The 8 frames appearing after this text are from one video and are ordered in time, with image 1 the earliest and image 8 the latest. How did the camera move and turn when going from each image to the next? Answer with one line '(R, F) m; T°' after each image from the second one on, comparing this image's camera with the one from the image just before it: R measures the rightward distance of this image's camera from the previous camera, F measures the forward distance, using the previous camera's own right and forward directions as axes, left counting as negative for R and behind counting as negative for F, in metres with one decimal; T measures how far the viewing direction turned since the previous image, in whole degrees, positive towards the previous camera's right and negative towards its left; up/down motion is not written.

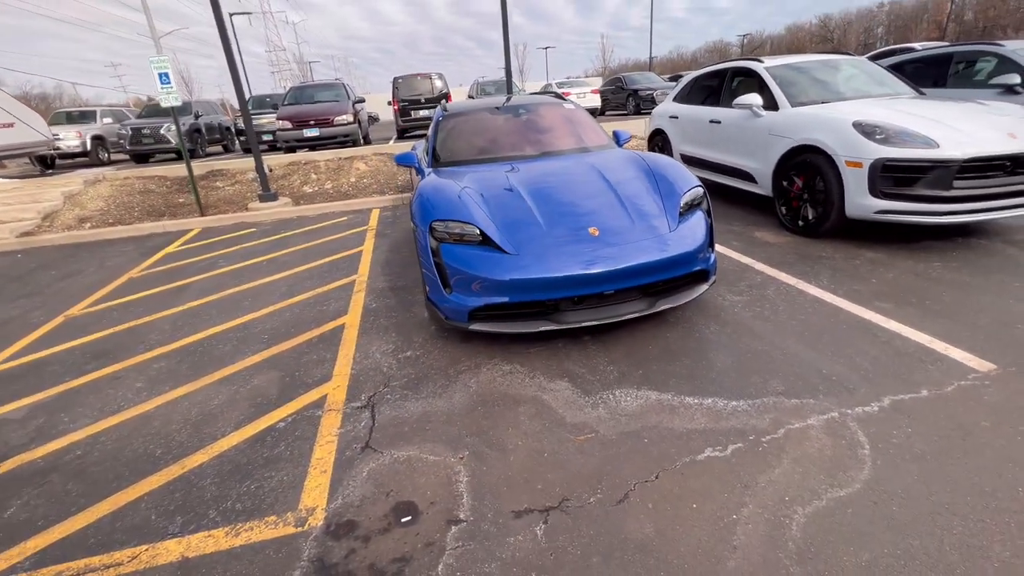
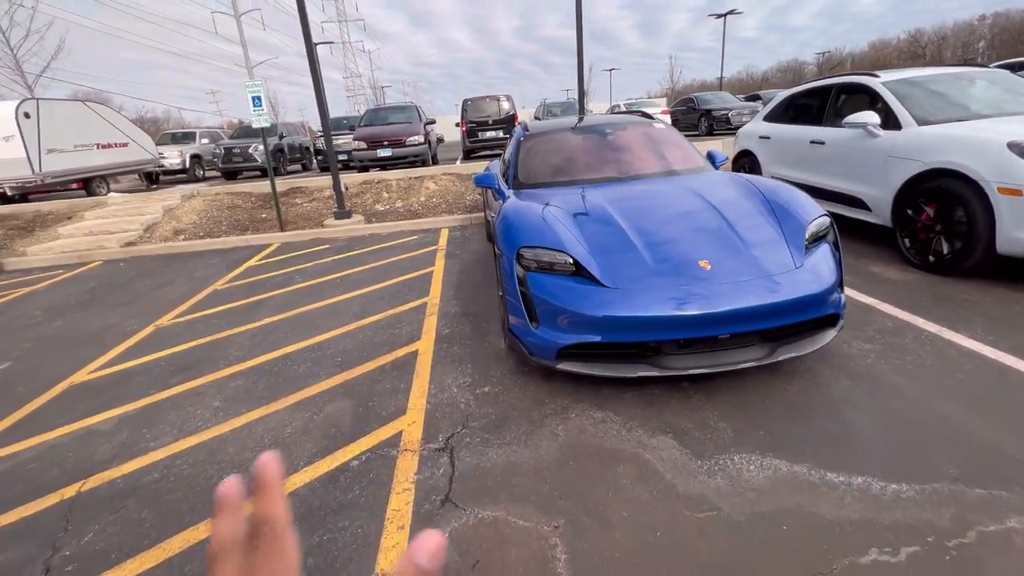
(-0.2, +0.3) m; -7°
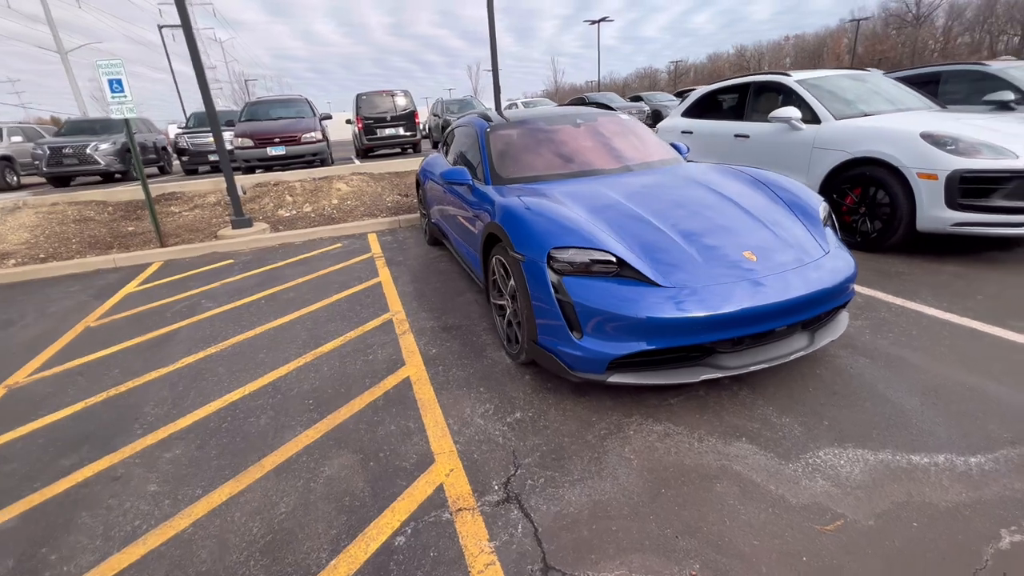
(-0.7, +0.5) m; +14°
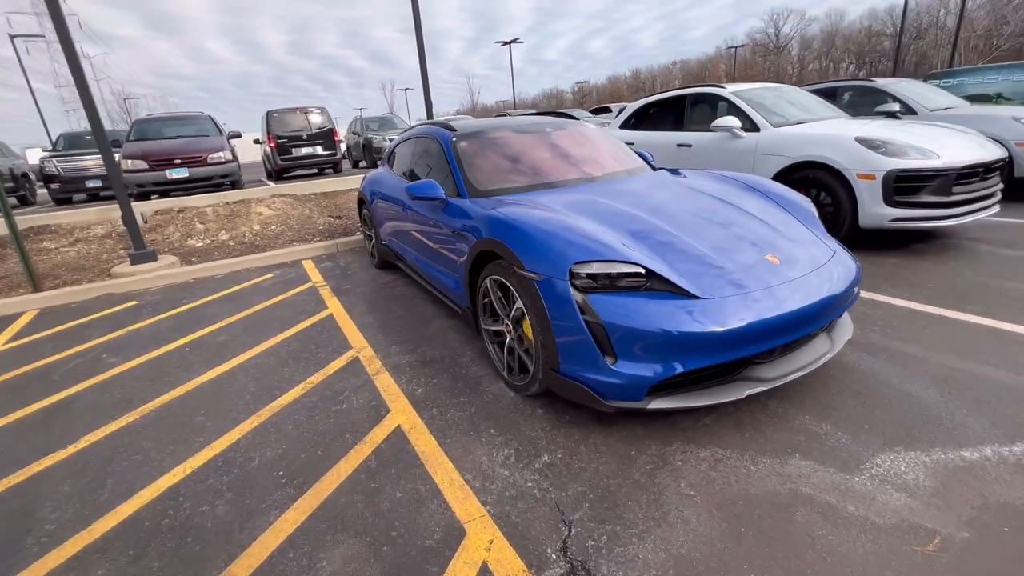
(-0.4, +0.4) m; +10°
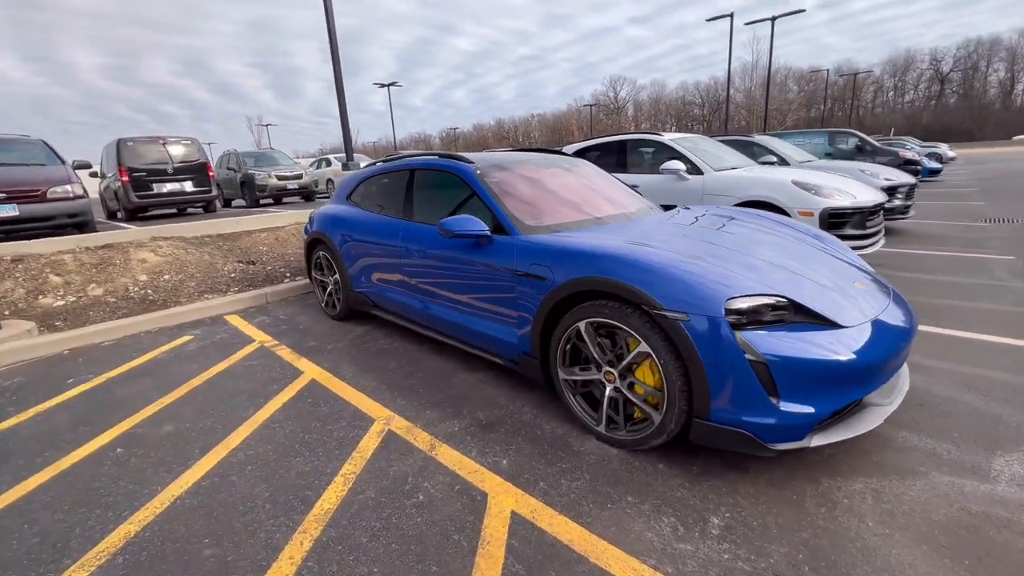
(-1.2, +0.5) m; +16°
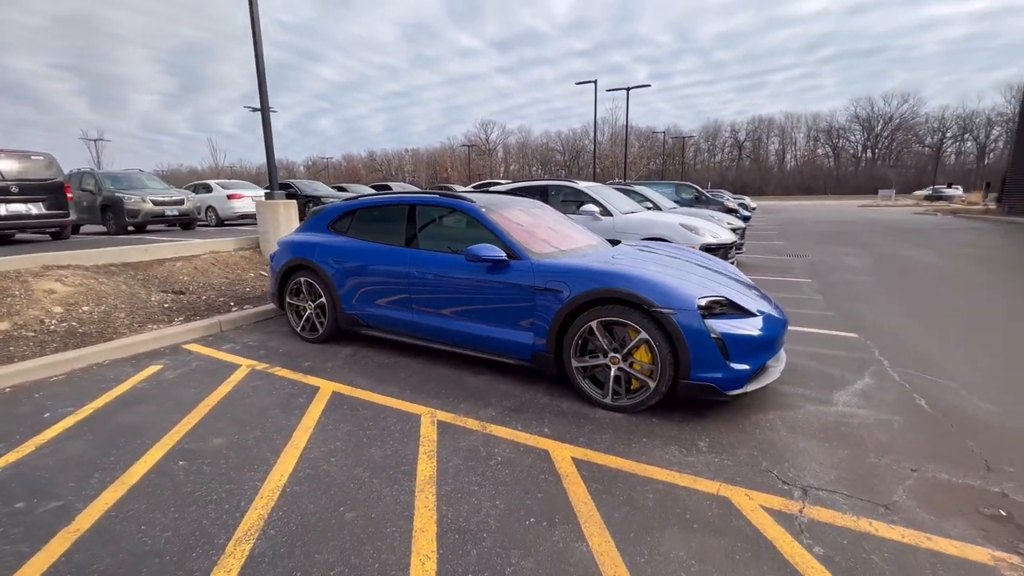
(-1.1, -0.6) m; +16°
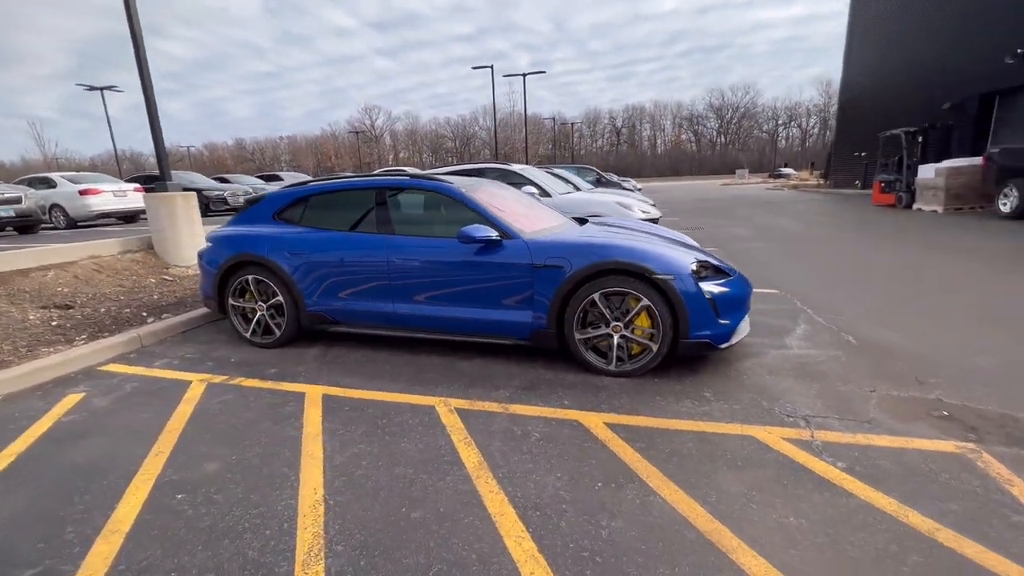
(-0.8, +0.1) m; +13°
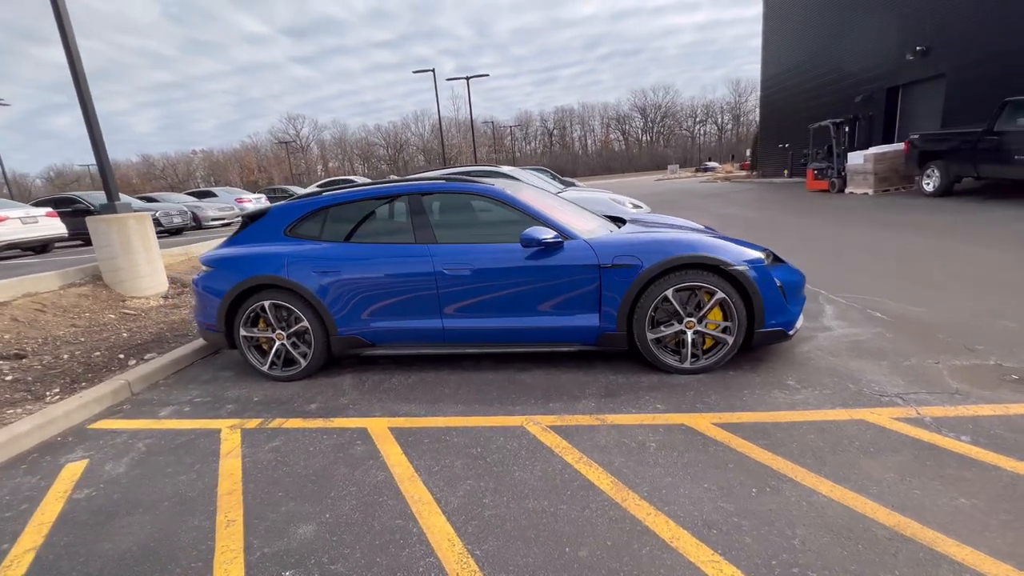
(-0.9, +0.3) m; +7°
